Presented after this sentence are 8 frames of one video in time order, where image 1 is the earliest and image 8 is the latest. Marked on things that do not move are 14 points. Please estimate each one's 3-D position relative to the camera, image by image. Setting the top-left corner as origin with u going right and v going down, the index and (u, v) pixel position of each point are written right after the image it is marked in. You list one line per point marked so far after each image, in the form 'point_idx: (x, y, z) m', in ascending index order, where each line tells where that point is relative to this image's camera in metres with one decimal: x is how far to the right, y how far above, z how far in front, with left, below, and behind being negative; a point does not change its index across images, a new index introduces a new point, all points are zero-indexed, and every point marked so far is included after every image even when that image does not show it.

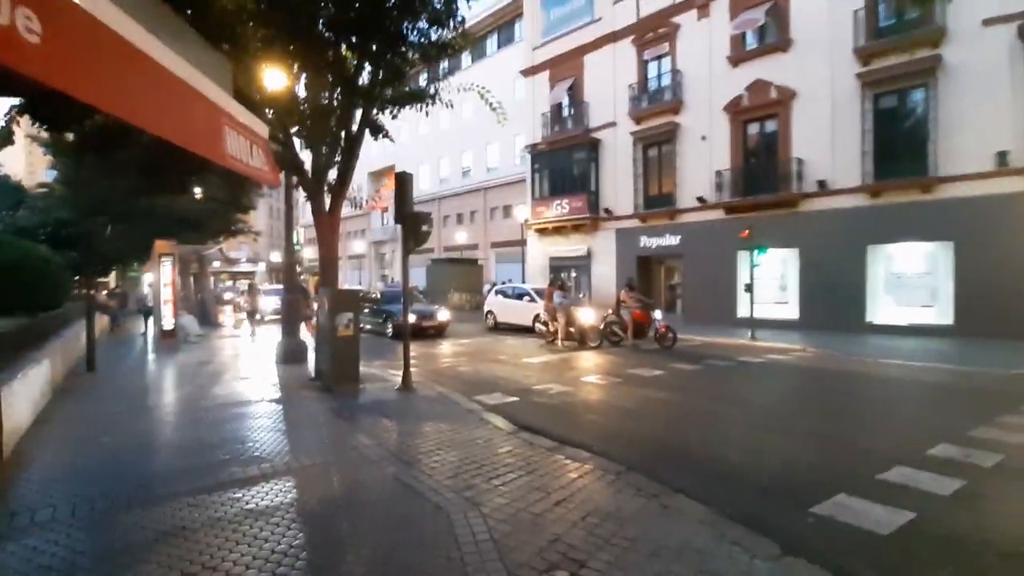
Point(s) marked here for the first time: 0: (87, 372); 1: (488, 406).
0: (-10.8, -2.2, +13.1) m
1: (-0.4, -2.2, +9.7) m
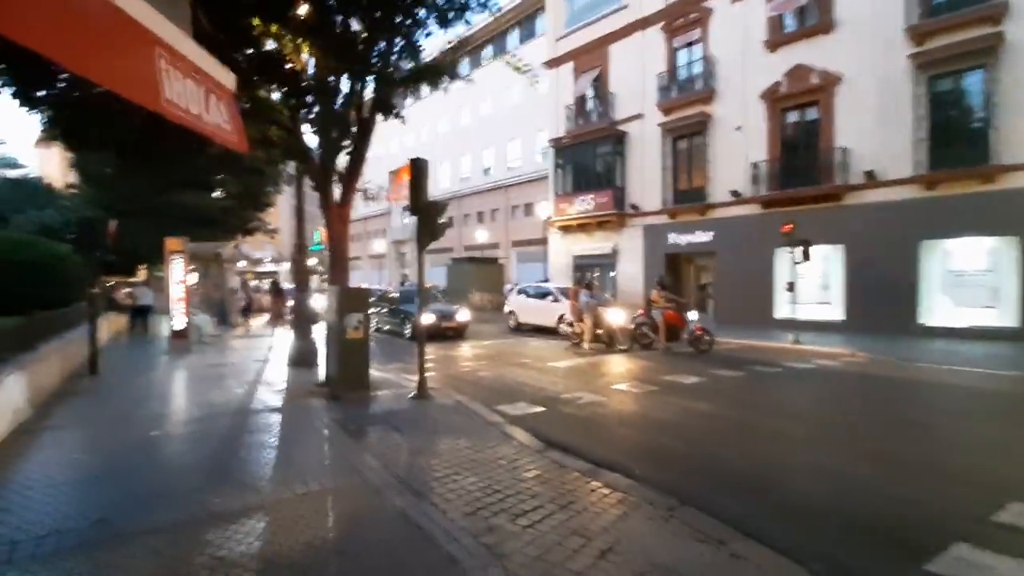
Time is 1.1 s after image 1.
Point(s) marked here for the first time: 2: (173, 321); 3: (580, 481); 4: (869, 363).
0: (-10.3, -2.1, +12.5) m
1: (0.0, -2.2, +8.7) m
2: (-12.4, -1.2, +18.7) m
3: (+0.8, -2.2, +5.8) m
4: (+10.3, -2.2, +14.9) m
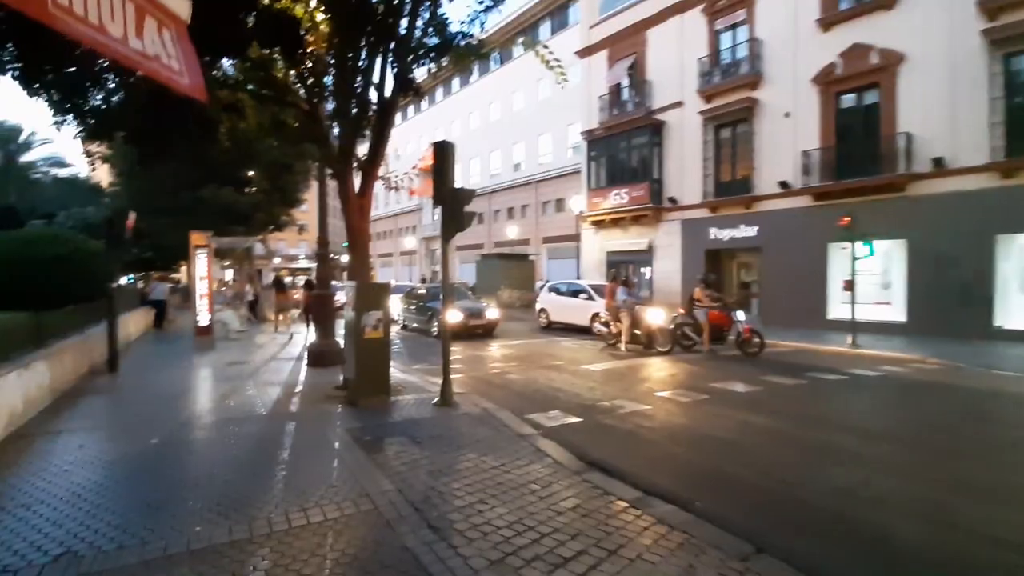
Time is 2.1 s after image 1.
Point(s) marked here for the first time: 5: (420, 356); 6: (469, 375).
0: (-9.5, -2.0, +12.1) m
1: (+0.5, -2.1, +7.8) m
2: (-11.3, -1.1, +18.5) m
3: (+1.1, -2.1, +4.8) m
4: (+11.2, -2.2, +13.4) m
5: (-2.7, -2.0, +15.2) m
6: (-1.0, -2.0, +12.0) m
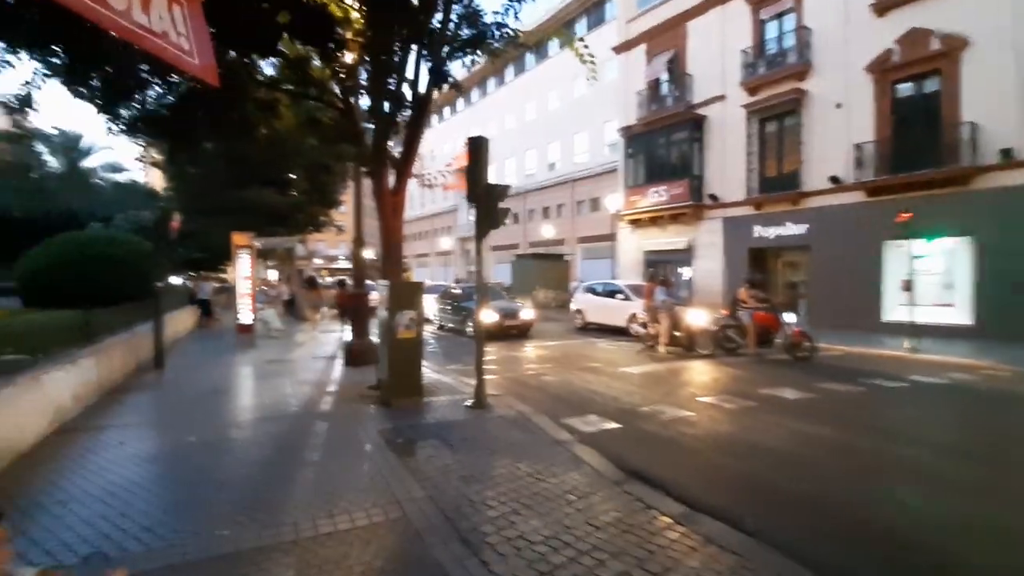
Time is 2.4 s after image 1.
0: (-8.7, -2.0, +12.5) m
1: (+1.0, -2.1, +7.4) m
2: (-10.0, -1.0, +19.0) m
3: (+1.4, -2.1, +4.5) m
4: (+12.1, -2.2, +12.3) m
5: (-1.7, -2.0, +15.1) m
6: (-0.2, -2.0, +11.8) m
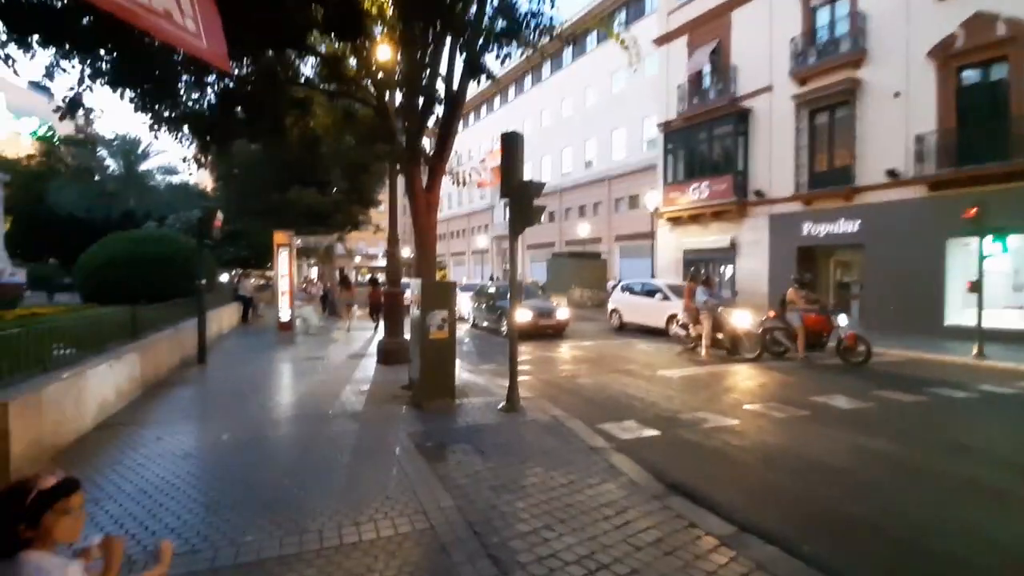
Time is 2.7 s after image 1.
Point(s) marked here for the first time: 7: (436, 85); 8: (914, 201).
0: (-7.8, -1.9, +12.8) m
1: (+1.5, -2.1, +7.1) m
2: (-8.7, -0.9, +19.4) m
3: (+1.7, -2.1, +4.1) m
4: (+12.8, -2.2, +11.2) m
5: (-0.7, -2.0, +14.9) m
6: (+0.6, -2.0, +11.5) m
7: (-1.4, +3.7, +9.3) m
8: (+14.7, +3.2, +18.9) m
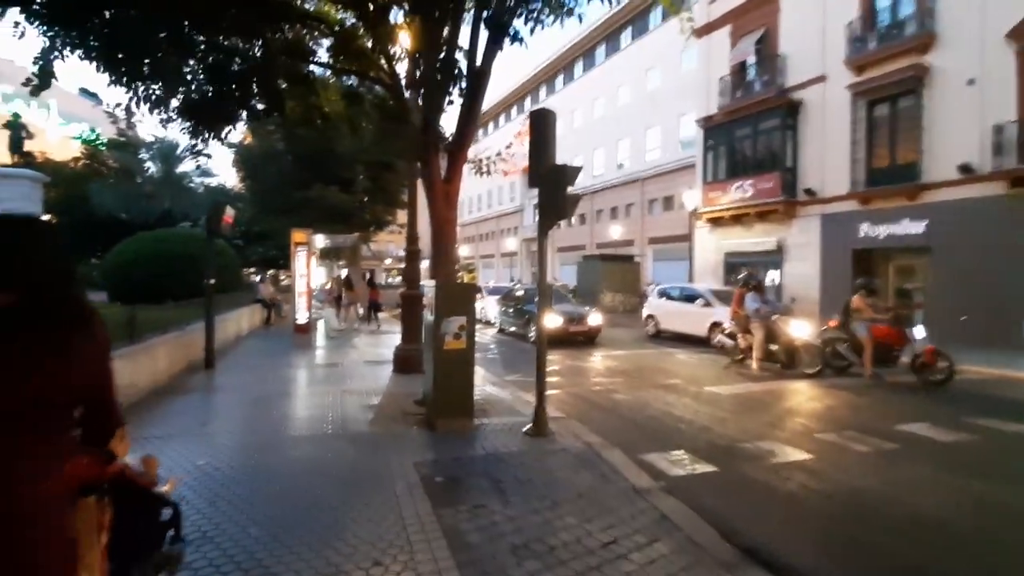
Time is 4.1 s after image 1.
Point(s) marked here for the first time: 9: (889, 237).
0: (-7.2, -1.9, +12.1) m
1: (+1.8, -2.2, +5.8) m
2: (-7.7, -1.0, +18.7) m
3: (+1.8, -2.2, +2.9) m
4: (+13.3, -2.4, +9.3) m
5: (0.0, -2.1, +13.8) m
6: (+1.1, -2.1, +10.3) m
7: (-0.9, +3.6, +8.2) m
8: (+15.7, +2.9, +16.9) m
9: (+14.3, +1.9, +19.5) m
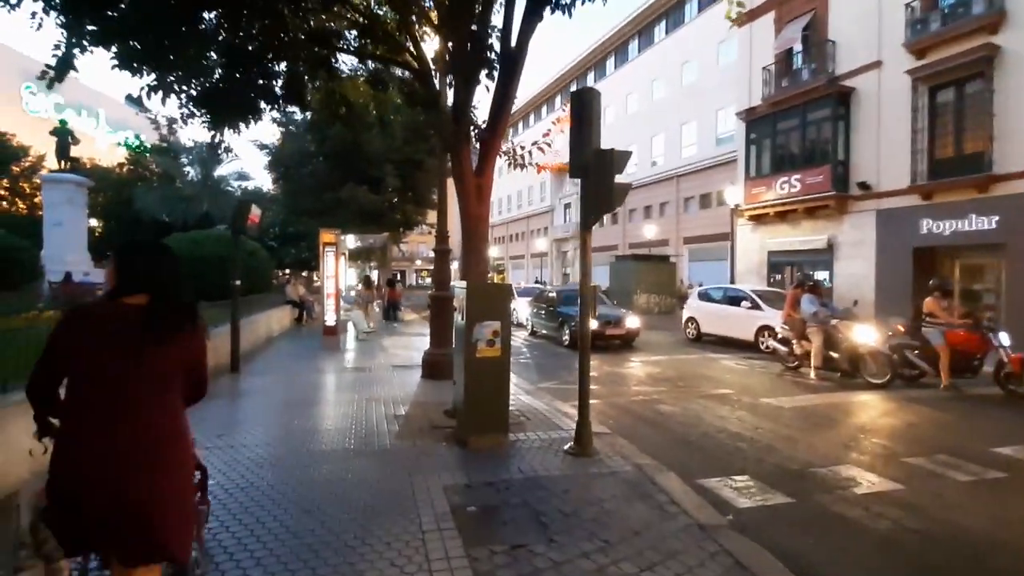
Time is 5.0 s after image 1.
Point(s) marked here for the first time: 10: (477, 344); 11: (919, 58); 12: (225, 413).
0: (-6.4, -1.9, +11.8) m
1: (+2.2, -2.2, +5.0) m
2: (-6.6, -1.0, +18.4) m
3: (+2.0, -2.2, +2.0) m
4: (+13.9, -2.4, +7.8) m
5: (+0.9, -2.1, +13.1) m
6: (+1.8, -2.1, +9.5) m
7: (-0.3, +3.6, +7.6) m
8: (+16.8, +2.9, +15.2) m
9: (+15.4, +1.9, +18.0) m
10: (-0.4, -0.7, +6.6) m
11: (+14.9, +8.4, +18.7) m
12: (-5.0, -2.1, +8.9) m
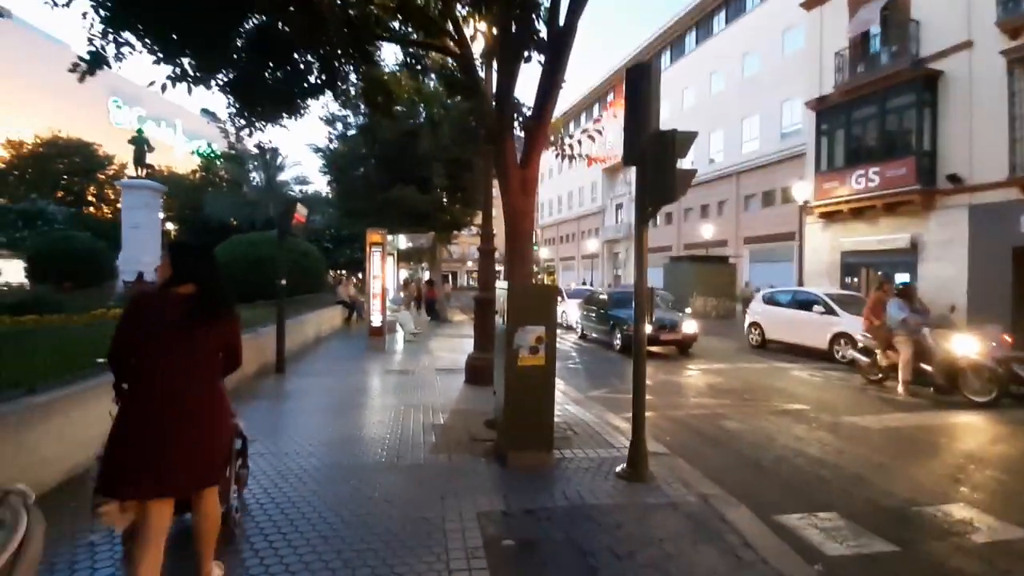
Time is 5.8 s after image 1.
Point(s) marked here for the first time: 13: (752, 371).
0: (-5.4, -1.9, +11.7) m
1: (+2.6, -2.2, +4.2) m
2: (-4.8, -1.0, +18.3) m
3: (+2.1, -2.2, +1.2) m
4: (+14.5, -2.5, +5.8) m
5: (+2.1, -2.1, +12.3) m
6: (+2.6, -2.2, +8.7) m
7: (+0.3, +3.6, +7.0) m
8: (+18.1, +2.7, +12.9) m
9: (+17.0, +1.7, +15.8) m
10: (+0.1, -0.7, +6.0) m
11: (+16.6, +8.3, +16.6) m
12: (-4.2, -2.1, +8.7) m
13: (+6.1, -2.1, +13.0) m
